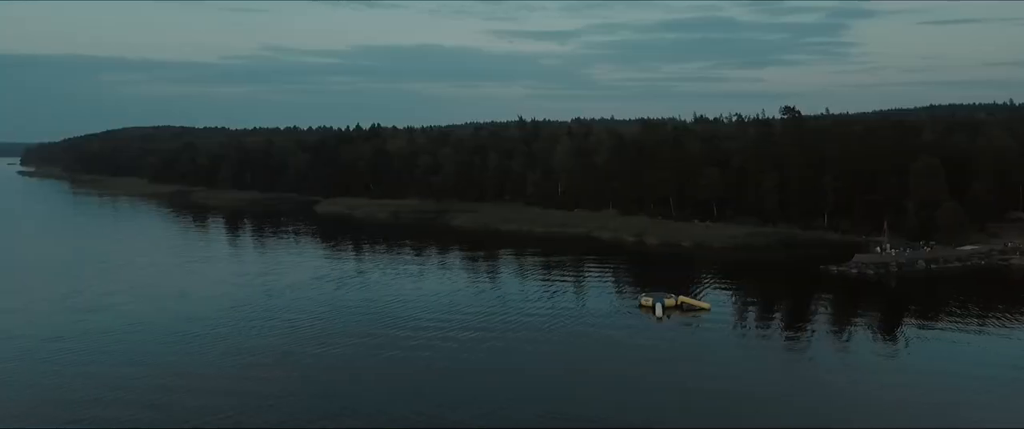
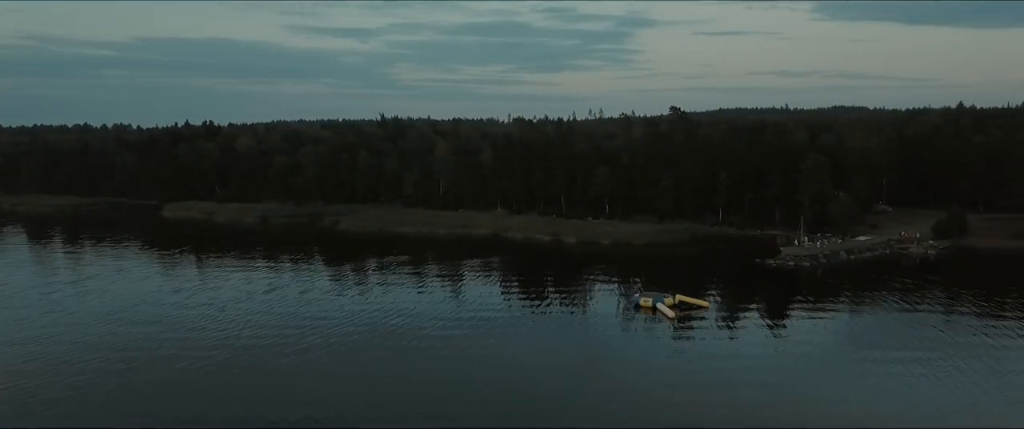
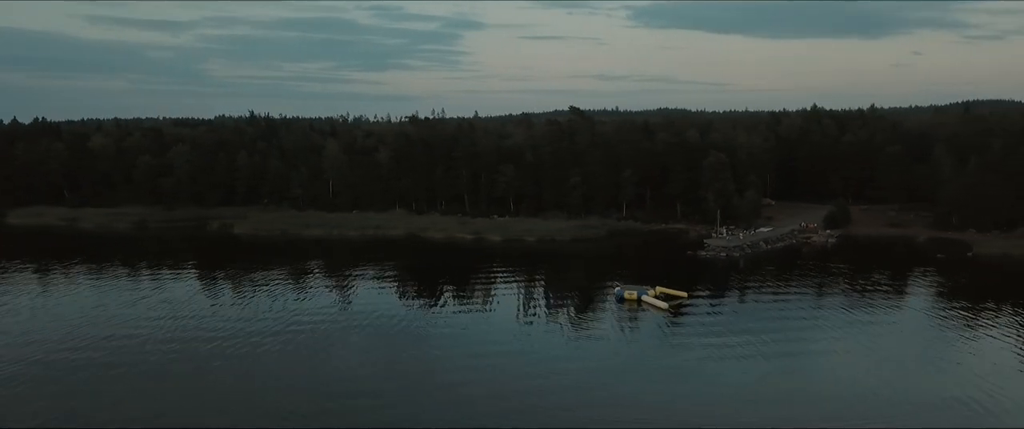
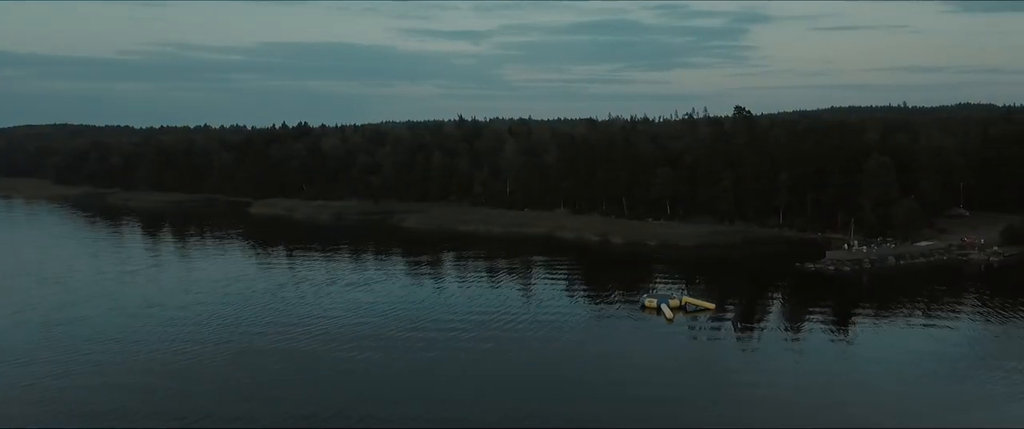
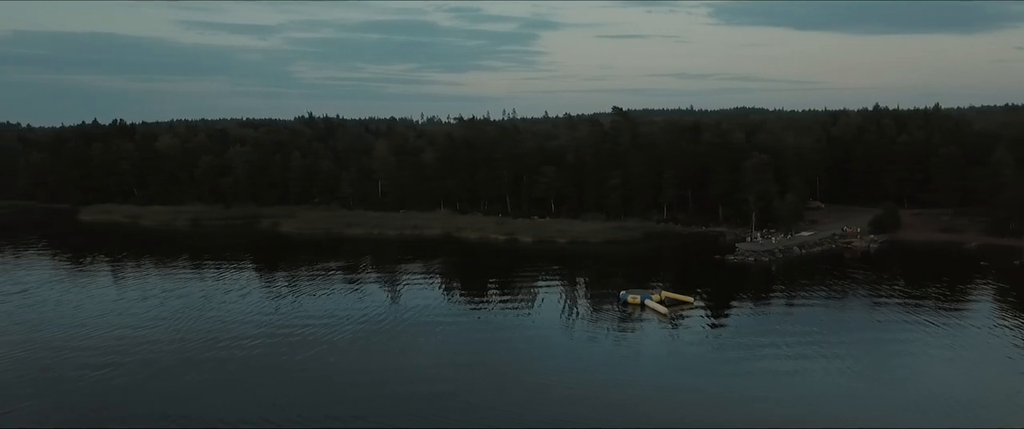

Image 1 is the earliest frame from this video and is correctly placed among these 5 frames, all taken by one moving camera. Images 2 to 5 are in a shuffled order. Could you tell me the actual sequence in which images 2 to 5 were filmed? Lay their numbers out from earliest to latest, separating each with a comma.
4, 2, 5, 3
